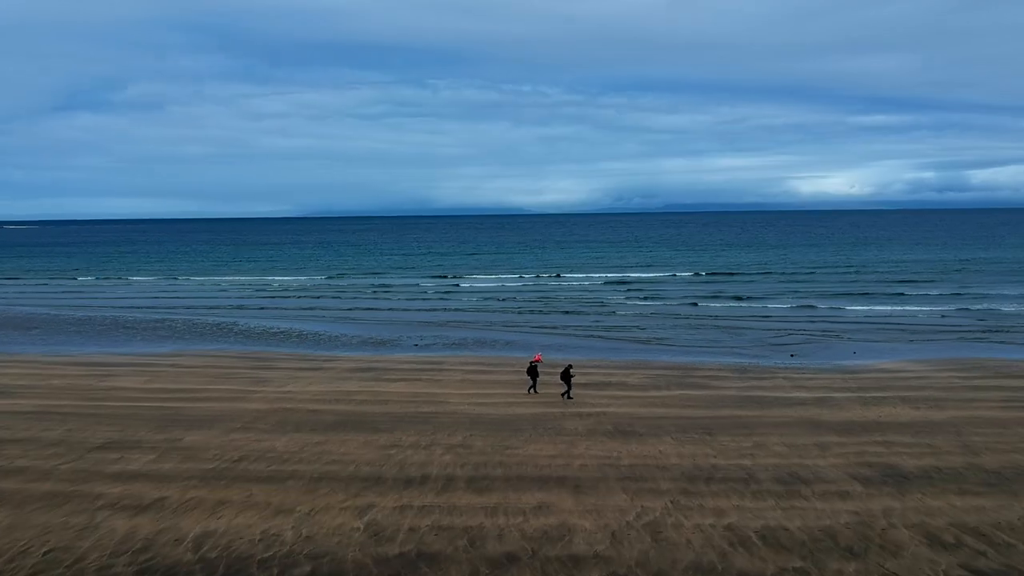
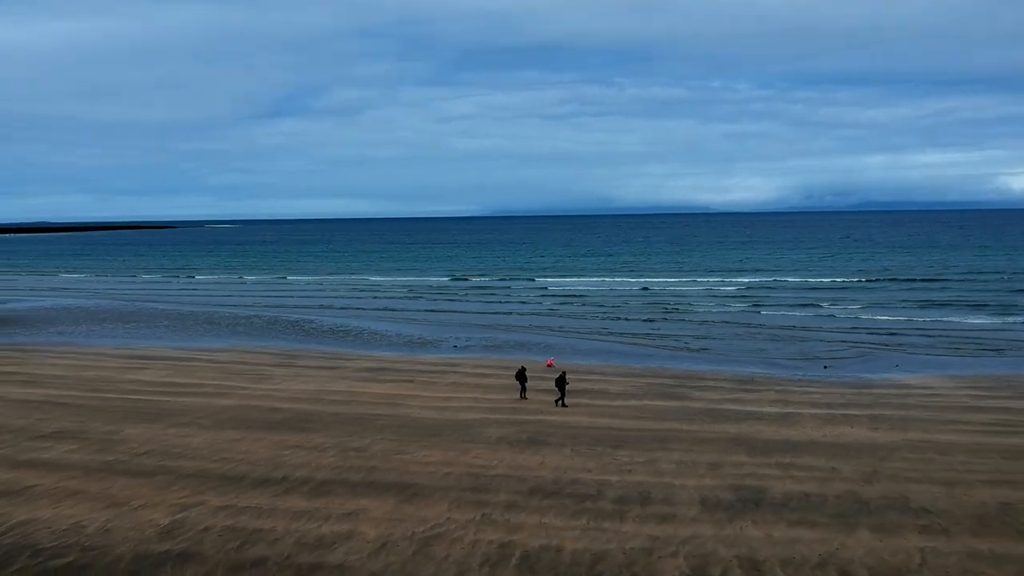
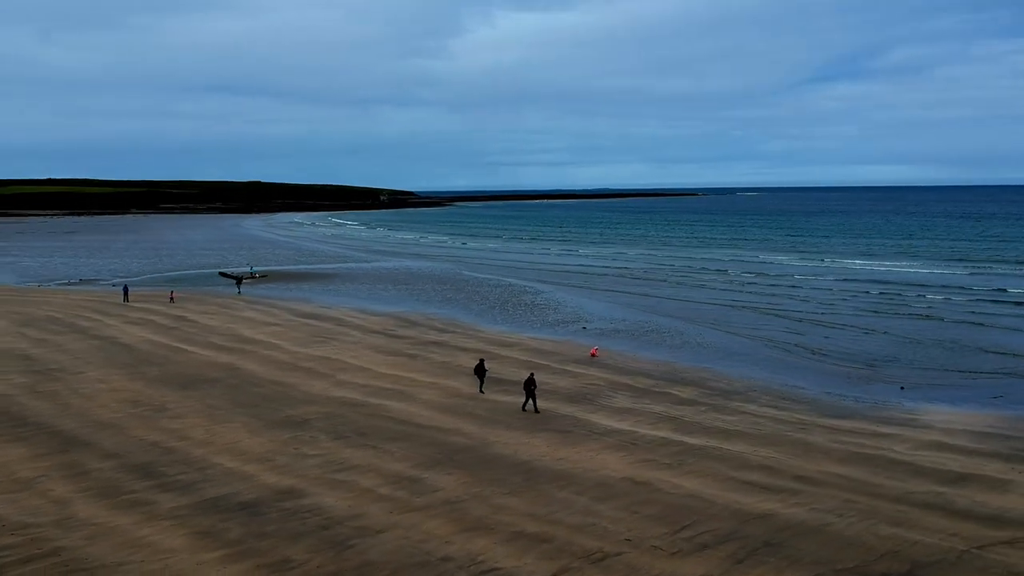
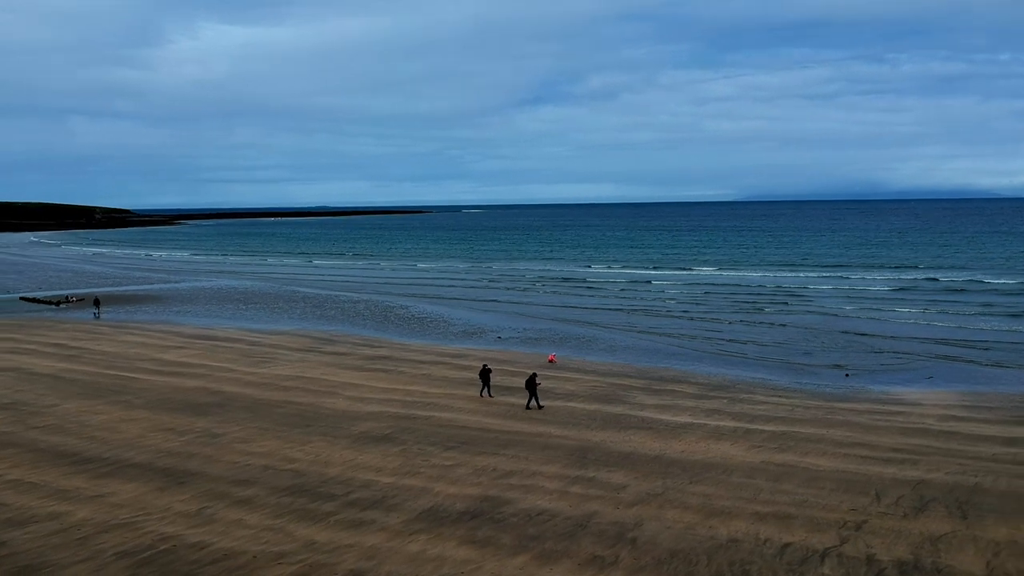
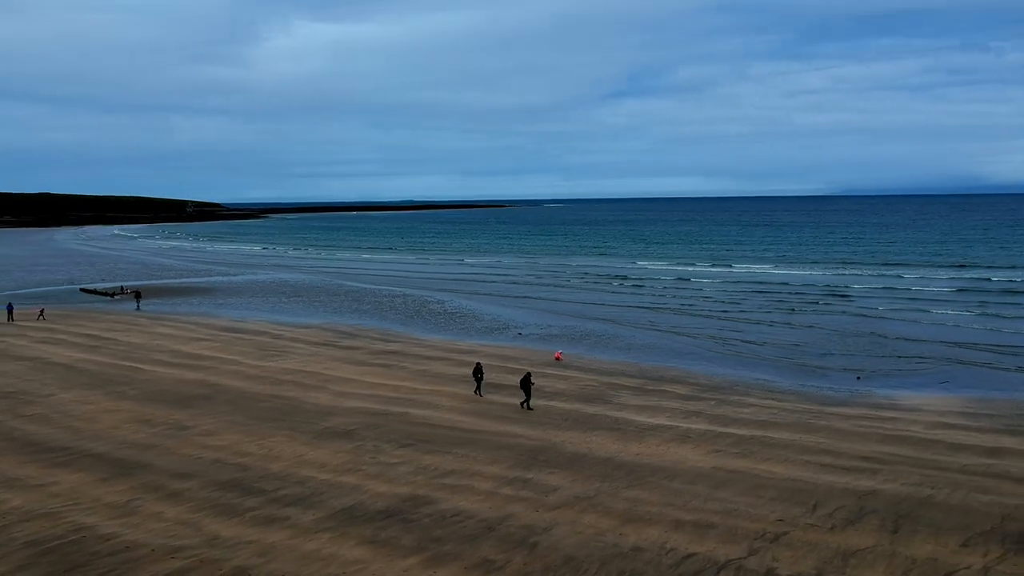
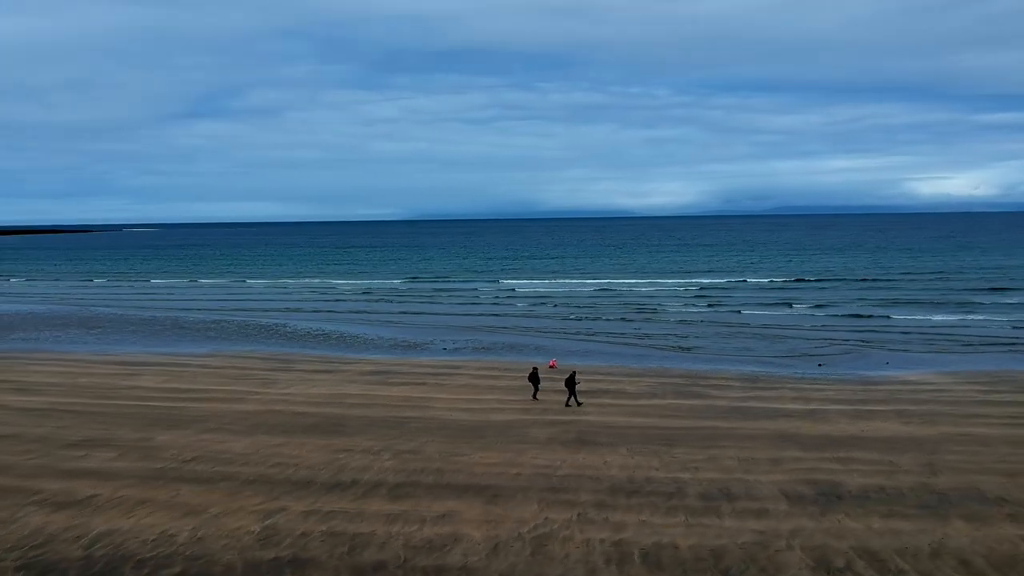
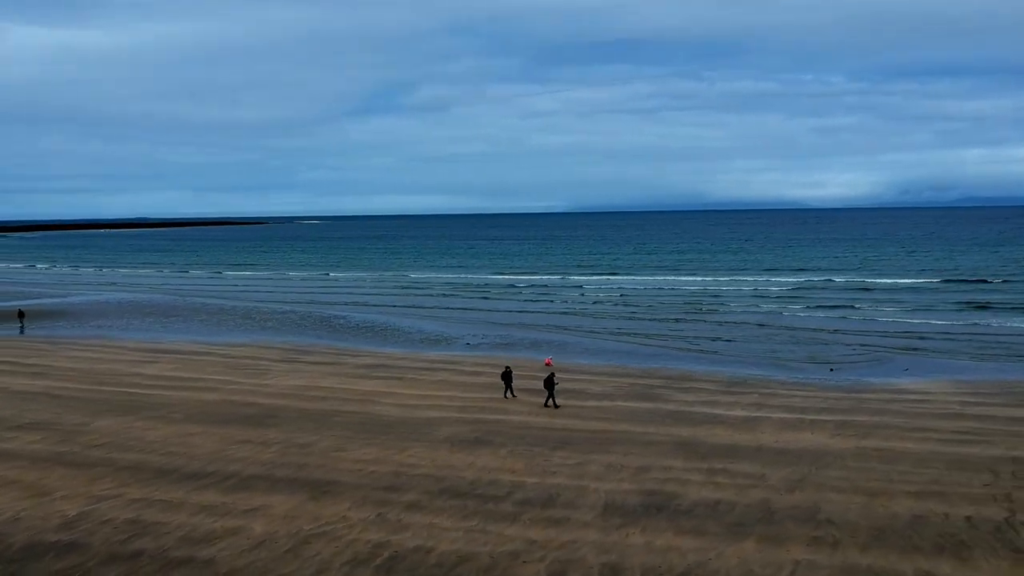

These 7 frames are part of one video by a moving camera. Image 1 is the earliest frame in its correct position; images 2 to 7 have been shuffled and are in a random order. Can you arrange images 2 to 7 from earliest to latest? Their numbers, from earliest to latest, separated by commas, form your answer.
6, 2, 7, 4, 5, 3
